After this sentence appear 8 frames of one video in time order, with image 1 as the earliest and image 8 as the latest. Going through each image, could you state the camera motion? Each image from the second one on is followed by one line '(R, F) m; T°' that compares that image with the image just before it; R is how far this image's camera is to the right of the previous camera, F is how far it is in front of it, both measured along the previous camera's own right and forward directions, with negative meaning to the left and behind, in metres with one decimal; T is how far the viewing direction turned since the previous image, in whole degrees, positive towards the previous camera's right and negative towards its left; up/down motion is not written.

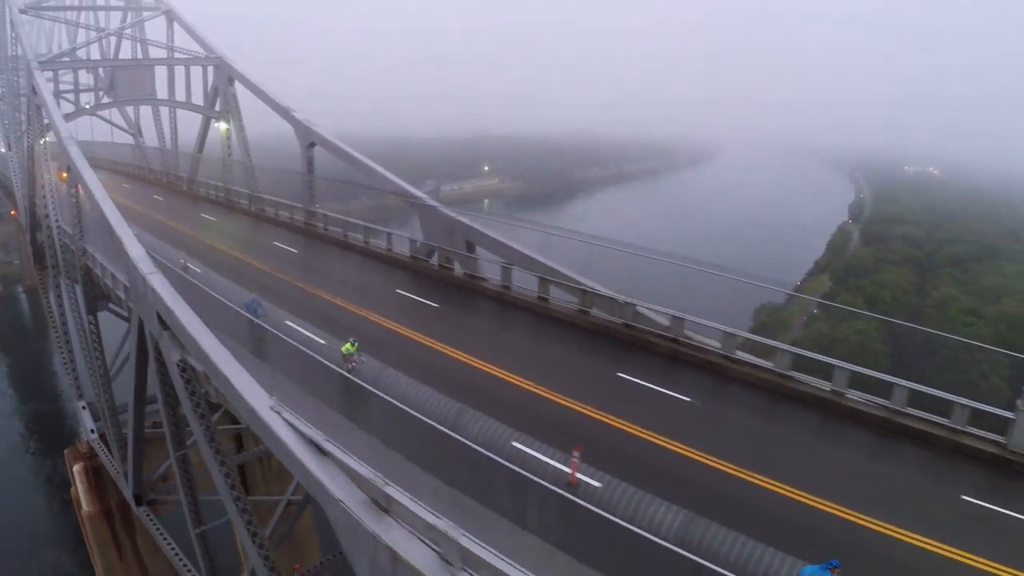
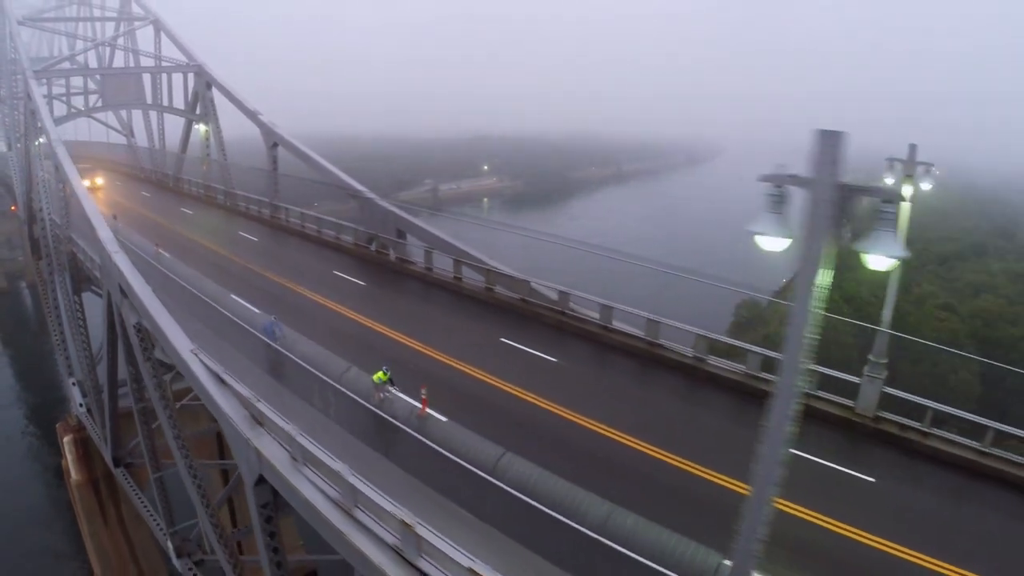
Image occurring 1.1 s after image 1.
(+0.6, -0.4) m; 0°
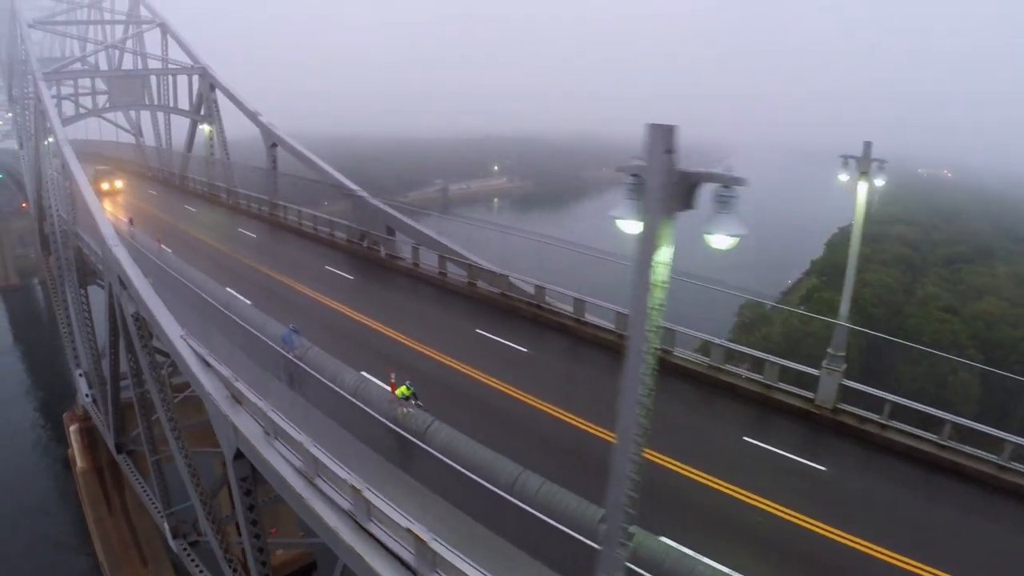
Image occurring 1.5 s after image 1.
(+0.6, -0.6) m; -1°
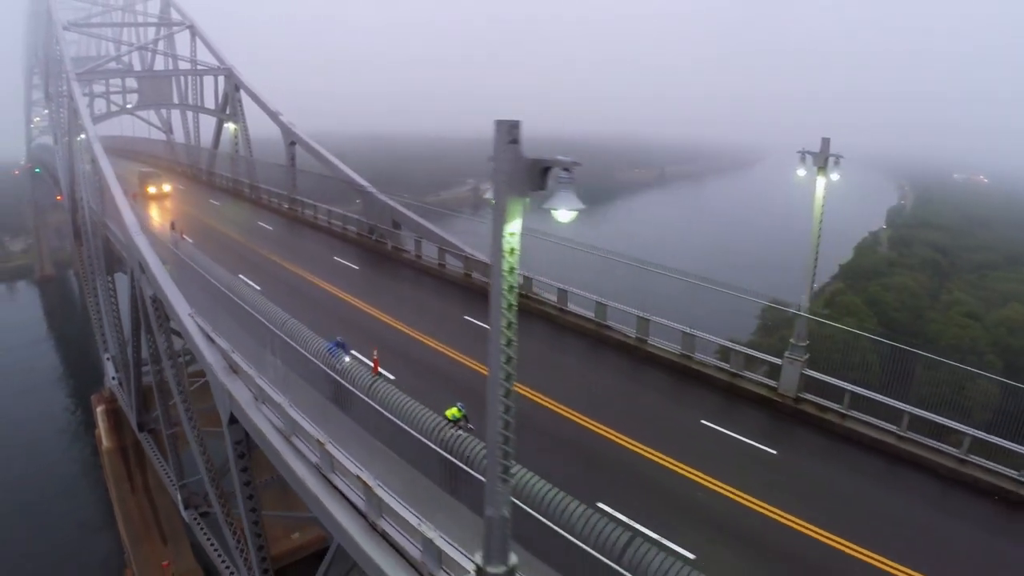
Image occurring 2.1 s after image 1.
(+0.7, -0.7) m; -2°
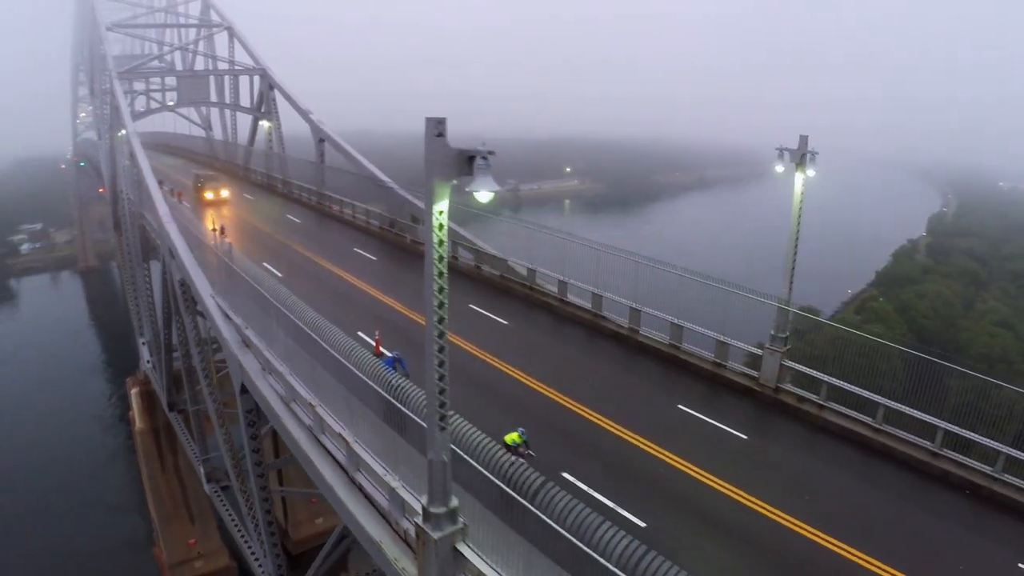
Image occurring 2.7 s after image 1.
(+0.6, -0.6) m; -3°
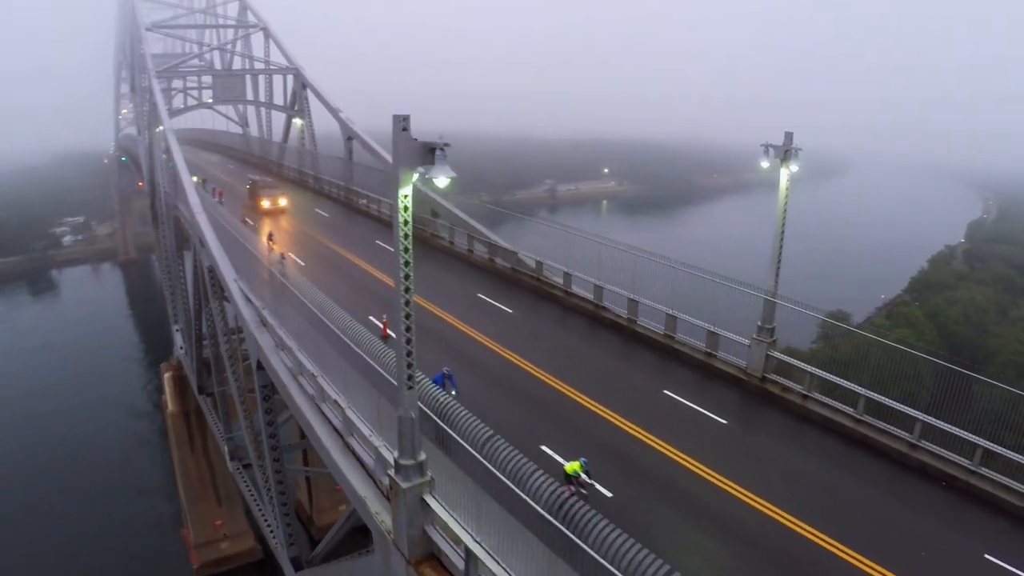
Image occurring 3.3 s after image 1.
(+0.5, -0.5) m; -3°
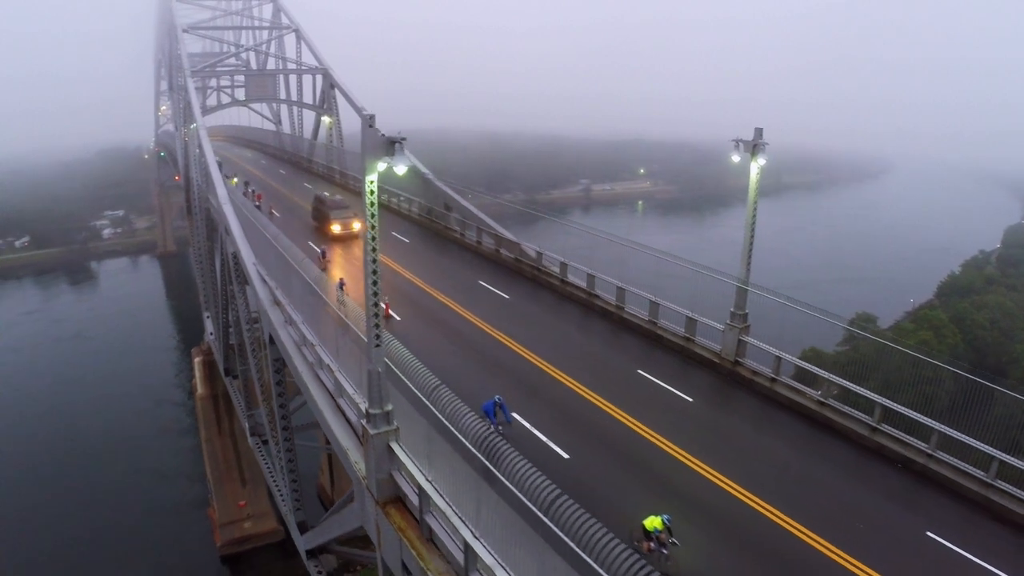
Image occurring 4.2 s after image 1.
(+0.7, -0.8) m; -3°
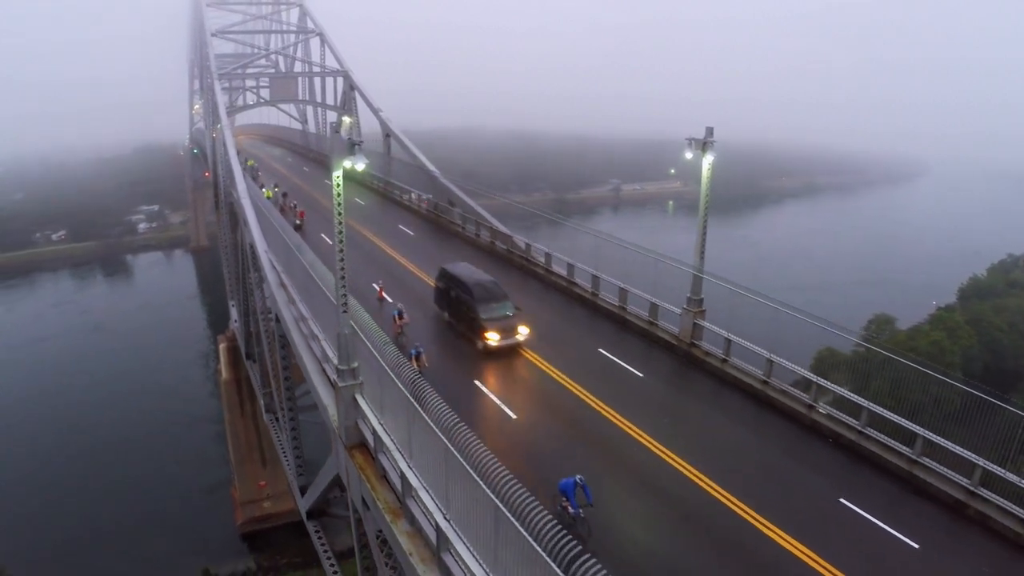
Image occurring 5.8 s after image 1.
(+0.9, -1.1) m; -2°
